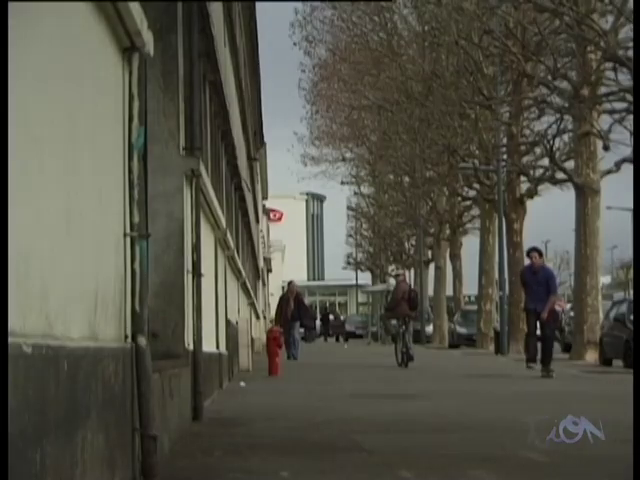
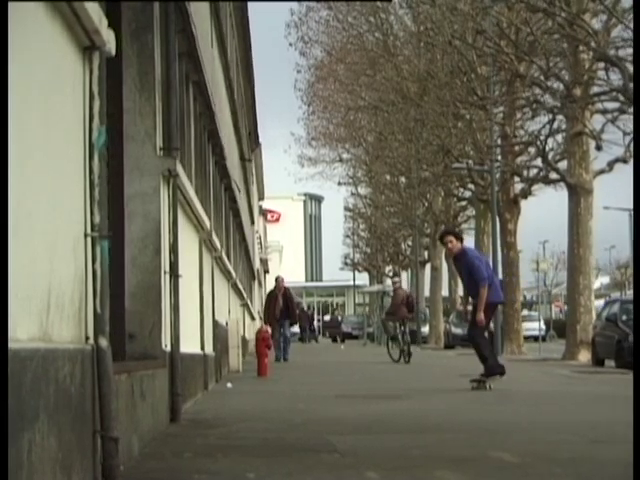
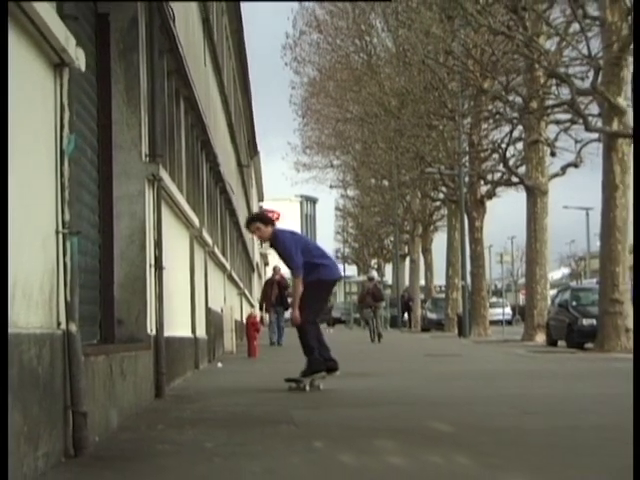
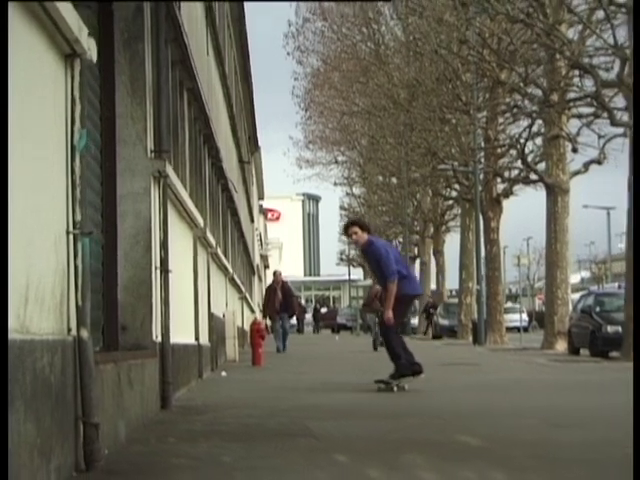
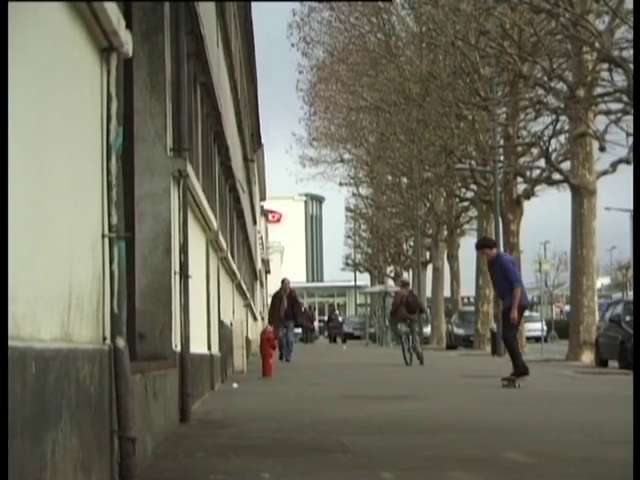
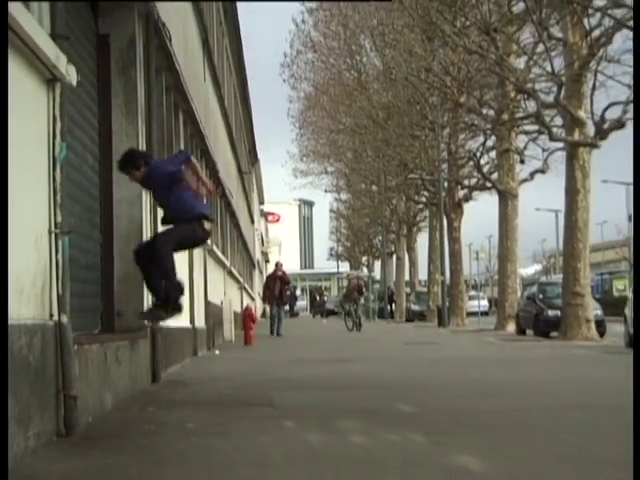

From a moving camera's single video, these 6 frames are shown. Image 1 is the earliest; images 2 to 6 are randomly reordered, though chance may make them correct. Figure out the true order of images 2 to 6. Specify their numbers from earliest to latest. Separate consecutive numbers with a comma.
5, 2, 4, 3, 6
